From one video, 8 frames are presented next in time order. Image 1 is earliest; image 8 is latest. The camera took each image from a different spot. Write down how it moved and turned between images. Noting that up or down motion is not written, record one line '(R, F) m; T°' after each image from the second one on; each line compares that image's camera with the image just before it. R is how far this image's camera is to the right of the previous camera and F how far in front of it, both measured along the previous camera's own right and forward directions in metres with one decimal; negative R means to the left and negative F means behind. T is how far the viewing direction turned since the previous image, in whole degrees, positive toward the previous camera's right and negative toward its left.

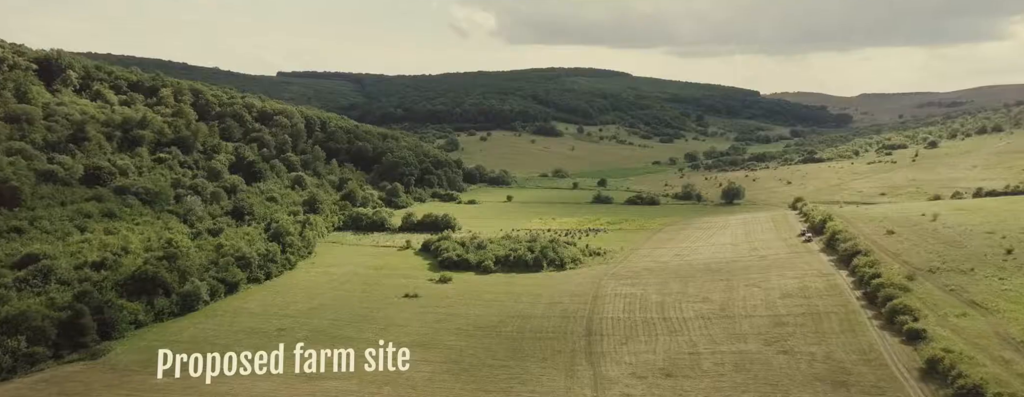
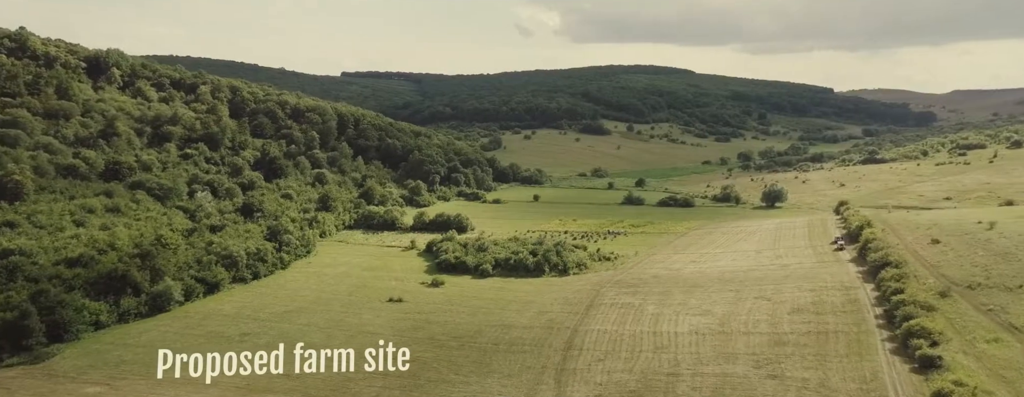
(+4.6, +3.3) m; -5°
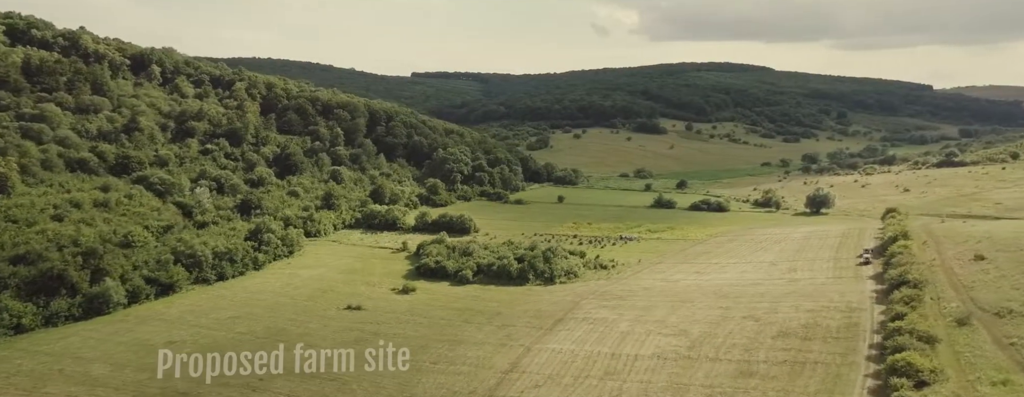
(+6.4, +4.4) m; -6°
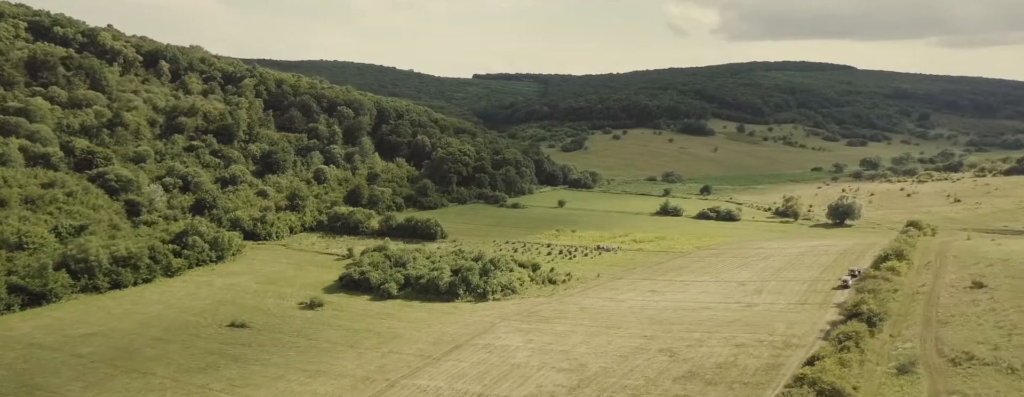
(+9.0, +6.0) m; -6°
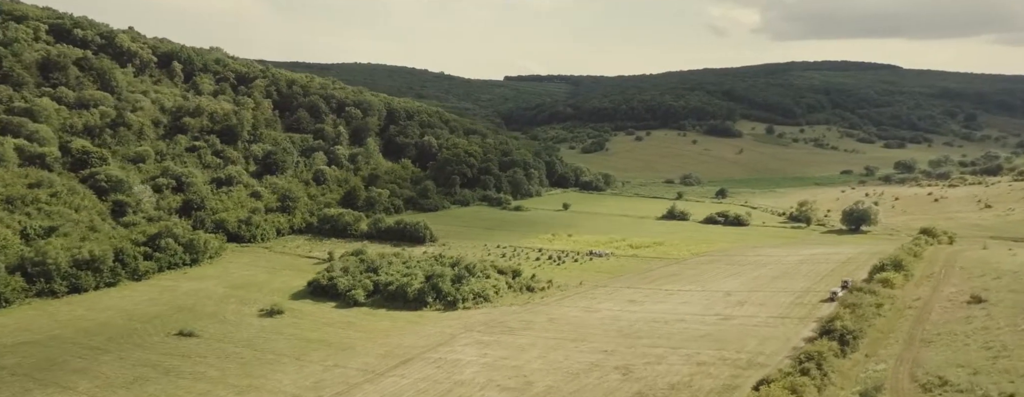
(+3.9, +2.2) m; -3°
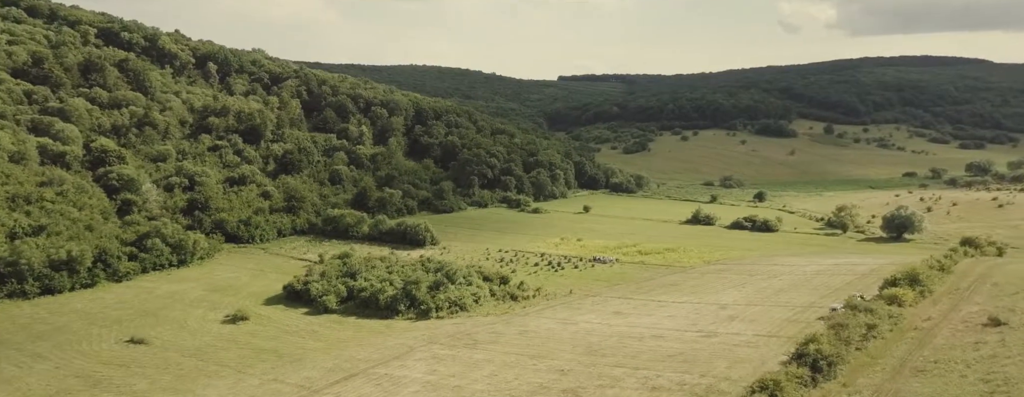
(+4.8, +2.9) m; -5°
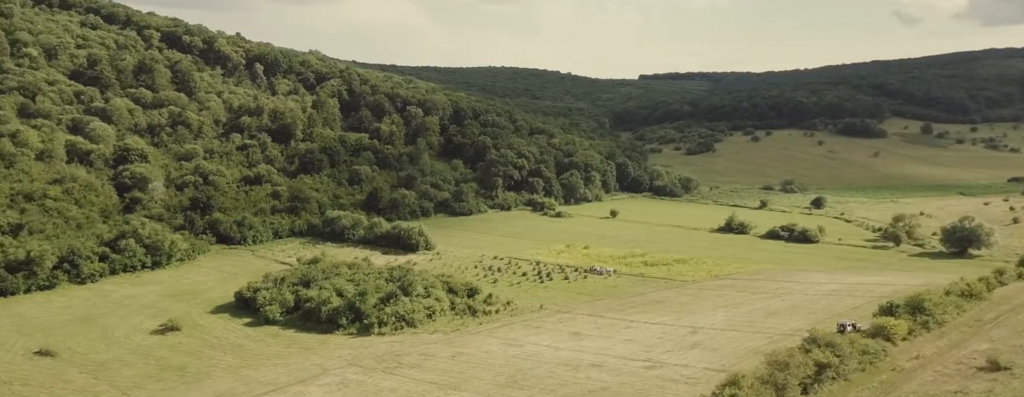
(+7.2, +4.6) m; -7°
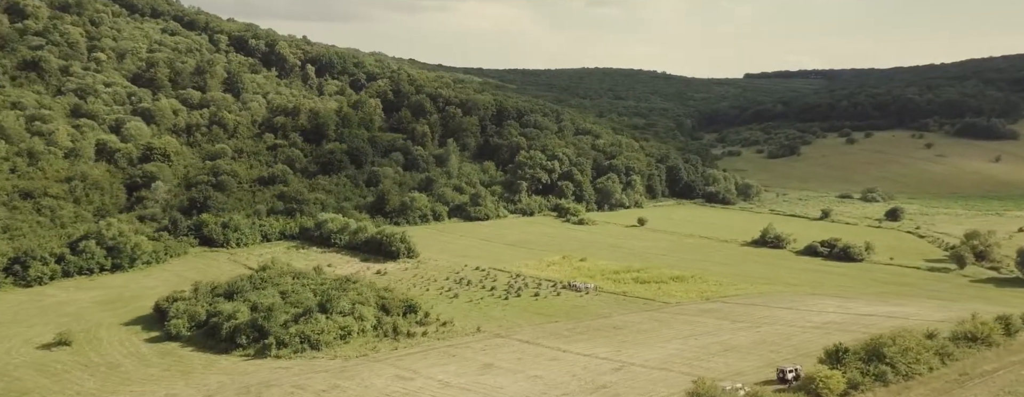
(+8.7, +6.1) m; -9°
